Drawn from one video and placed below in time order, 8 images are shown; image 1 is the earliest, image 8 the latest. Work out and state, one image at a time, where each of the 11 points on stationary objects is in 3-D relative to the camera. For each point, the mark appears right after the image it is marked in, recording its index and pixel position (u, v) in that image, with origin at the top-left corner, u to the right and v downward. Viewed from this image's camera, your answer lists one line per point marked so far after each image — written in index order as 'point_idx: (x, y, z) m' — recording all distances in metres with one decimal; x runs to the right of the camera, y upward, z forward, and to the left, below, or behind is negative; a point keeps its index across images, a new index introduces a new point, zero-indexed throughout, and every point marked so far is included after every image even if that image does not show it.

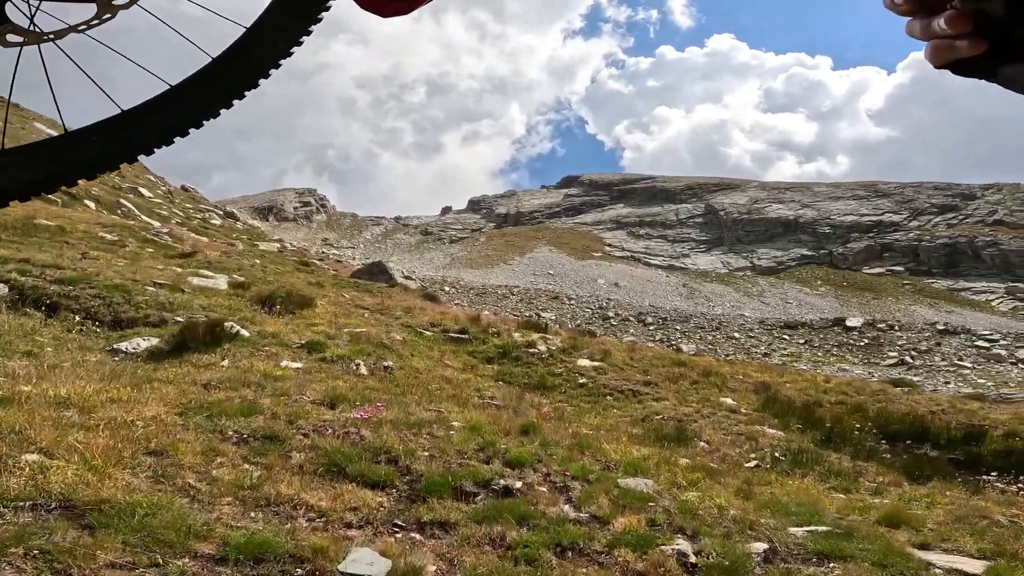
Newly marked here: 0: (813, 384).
0: (+10.0, -3.2, +17.5) m
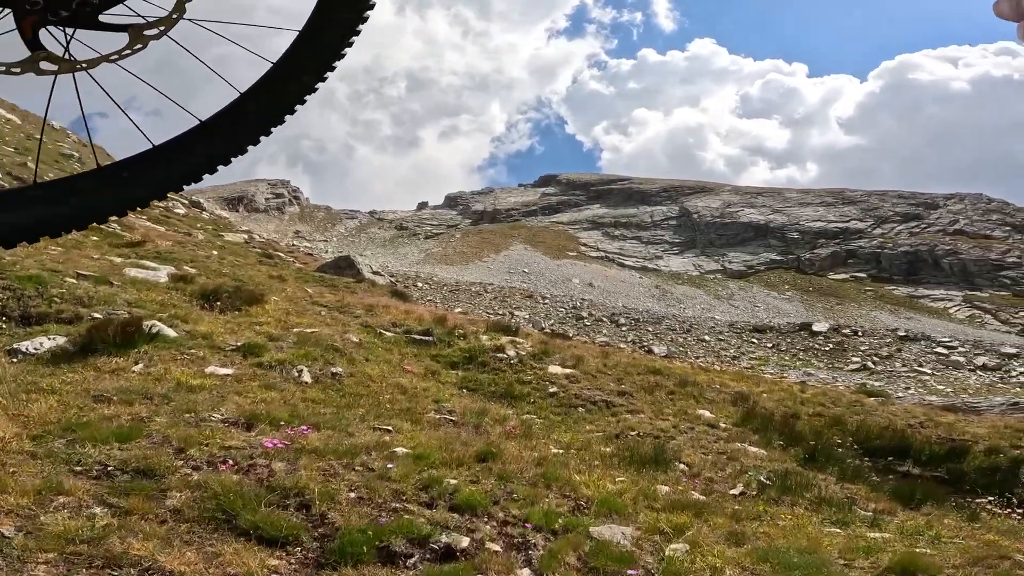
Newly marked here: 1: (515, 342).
0: (+8.9, -3.4, +16.9) m
1: (+0.1, -1.7, +16.0) m
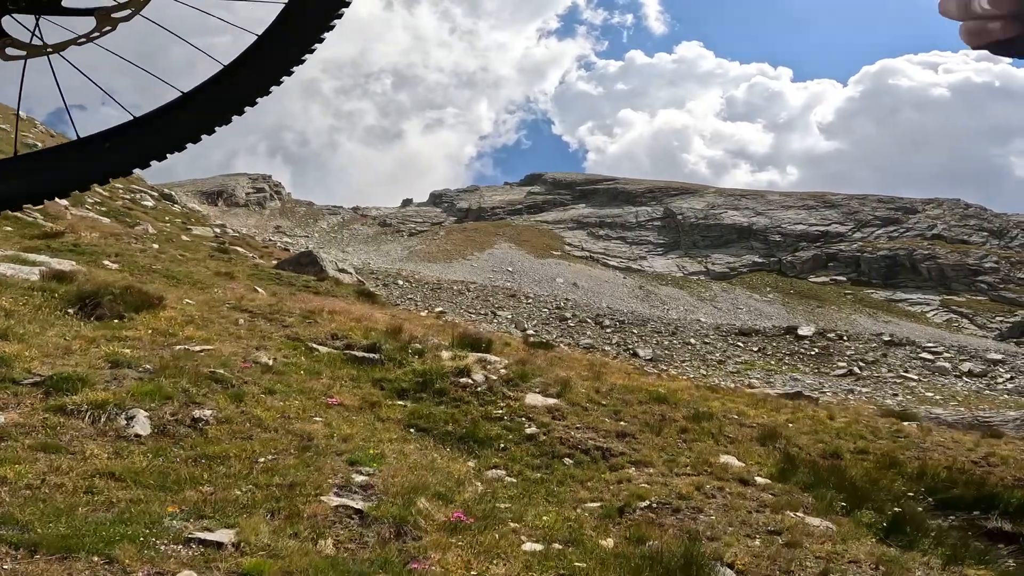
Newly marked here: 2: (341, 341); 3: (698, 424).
0: (+8.1, -3.6, +13.8) m
1: (-0.7, -1.8, +12.7) m
2: (-4.2, -1.3, +12.9) m
3: (+4.1, -3.0, +11.4) m
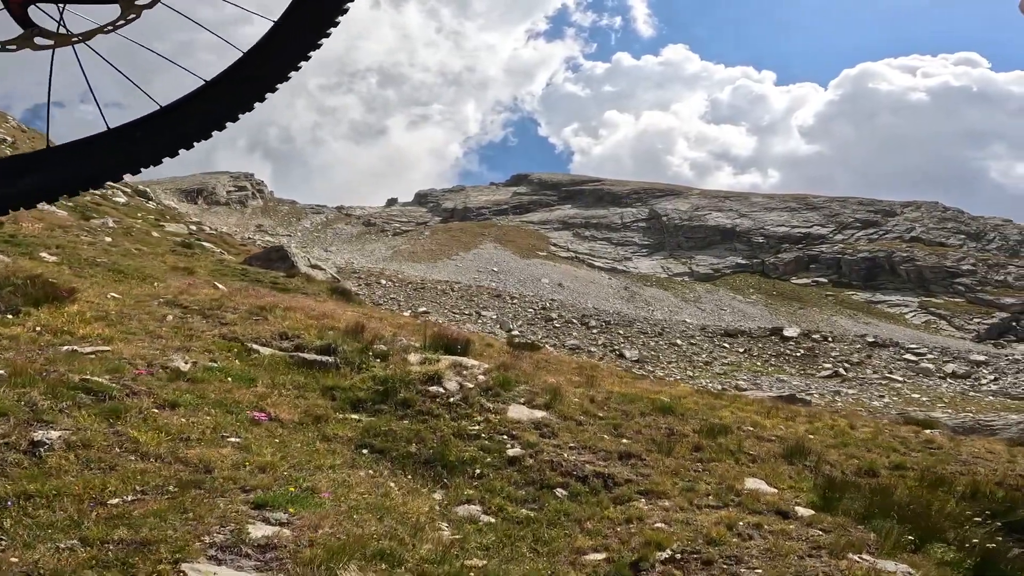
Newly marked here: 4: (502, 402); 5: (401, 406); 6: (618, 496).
0: (+7.6, -3.5, +12.2) m
1: (-1.1, -1.6, +10.7) m
2: (-4.7, -1.1, +10.9) m
3: (+3.7, -2.8, +9.6) m
4: (-0.2, -2.1, +9.6) m
5: (-1.9, -2.0, +8.9) m
6: (+1.5, -2.9, +7.2) m
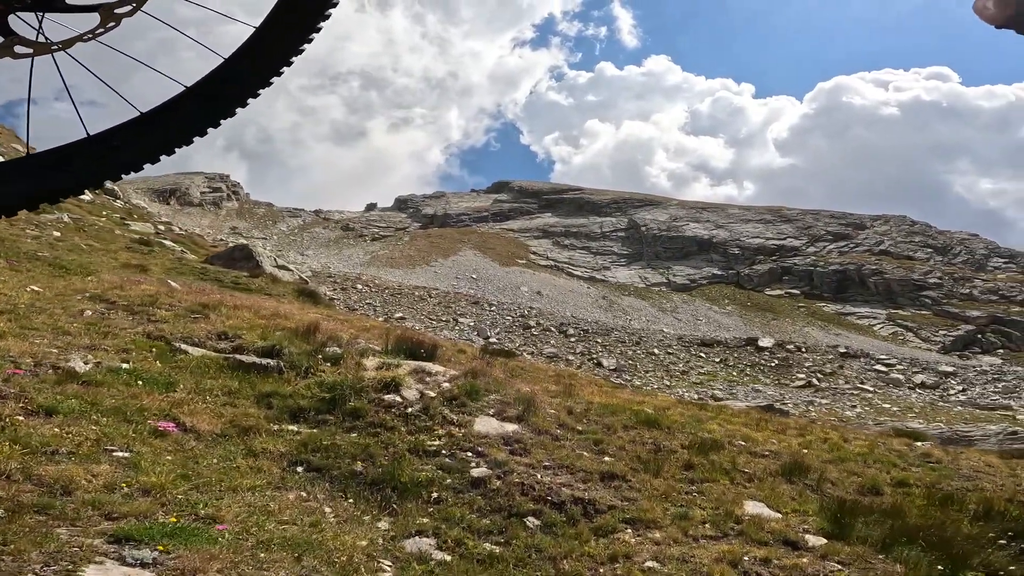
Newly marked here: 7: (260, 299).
0: (+7.0, -3.6, +11.3) m
1: (-1.7, -1.5, +9.5) m
2: (-5.2, -1.0, +9.6) m
3: (+3.2, -2.8, +8.6) m
4: (-0.7, -2.0, +8.5) m
5: (-2.4, -1.9, +7.7) m
6: (+1.0, -2.8, +6.1) m
7: (-9.2, -0.4, +18.9) m
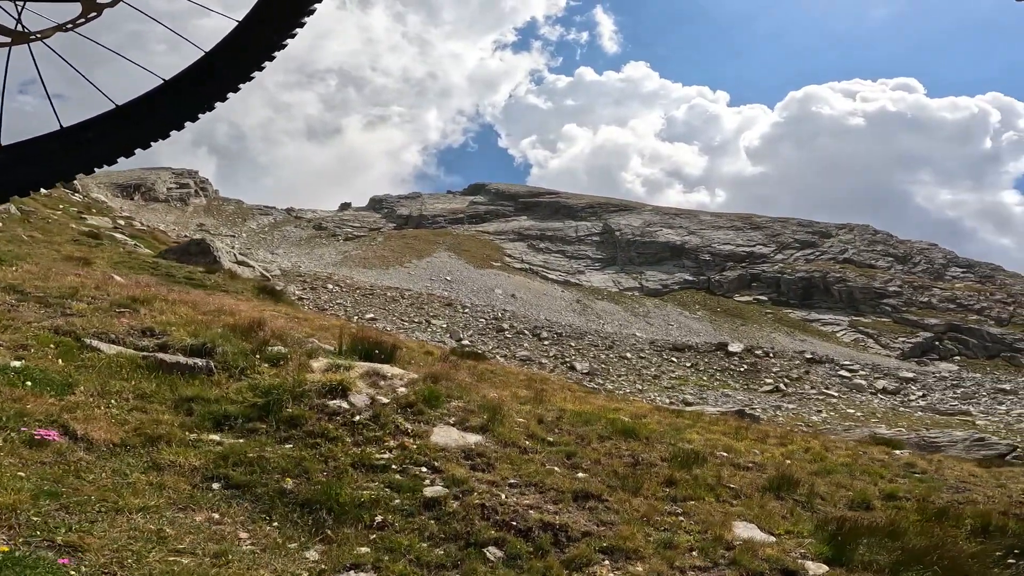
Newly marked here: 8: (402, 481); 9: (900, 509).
0: (+6.3, -3.6, +10.7) m
1: (-2.2, -1.4, +8.5) m
2: (-5.8, -0.8, +8.4) m
3: (+2.6, -2.8, +7.8) m
4: (-1.2, -1.9, +7.5) m
5: (-2.9, -1.8, +6.7) m
6: (+0.6, -2.7, +5.2) m
7: (-10.2, -0.2, +17.5) m
8: (-1.3, -2.2, +6.0) m
9: (+6.4, -3.6, +8.5) m
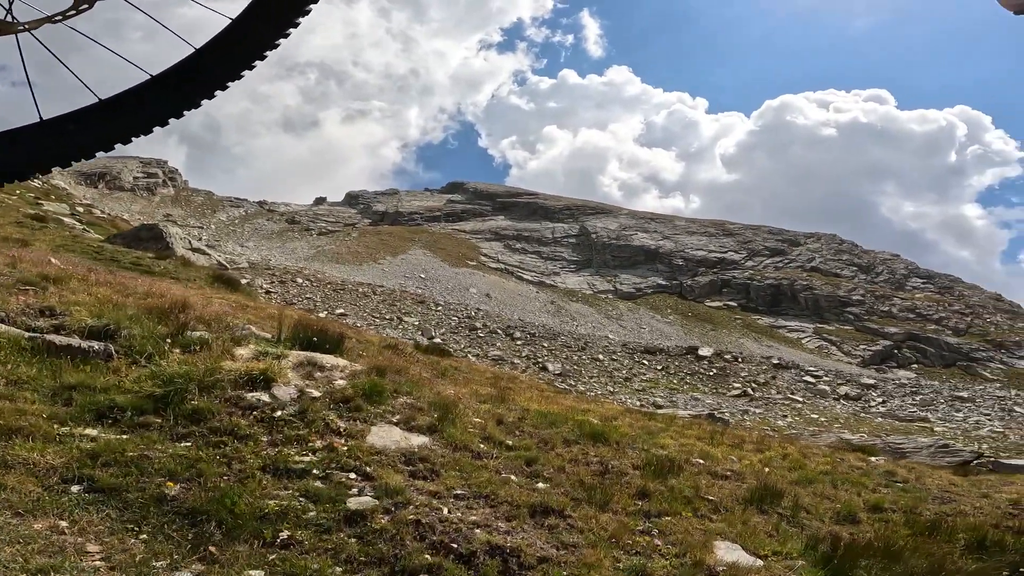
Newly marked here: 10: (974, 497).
0: (+5.5, -3.5, +10.0) m
1: (-2.9, -1.1, +7.4) m
2: (-6.4, -0.5, +7.1) m
3: (+2.0, -2.6, +6.9) m
4: (-1.8, -1.7, +6.4) m
5: (-3.4, -1.5, +5.5) m
6: (+0.1, -2.5, +4.2) m
7: (-11.2, +0.3, +16.0) m
8: (-1.8, -2.0, +5.0) m
9: (+5.7, -3.6, +7.8) m
10: (+8.9, -4.1, +10.0) m
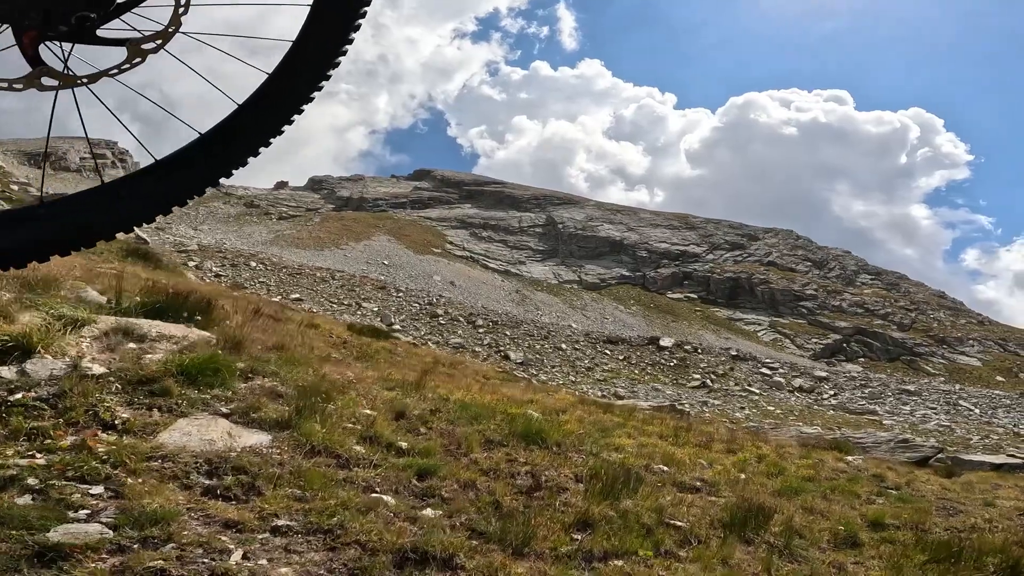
0: (+4.2, -3.0, +8.3) m
1: (-3.9, -0.5, +5.1) m
2: (-7.4, +0.2, +4.6) m
3: (+0.9, -2.1, +5.0) m
4: (-2.8, -1.1, +4.2) m
5: (-4.3, -0.9, +3.2) m
6: (-0.8, -2.0, +2.2) m
7: (-12.7, +1.3, +13.1) m
8: (-2.7, -1.4, +2.8) m
9: (+4.5, -3.1, +6.1) m
10: (+7.6, -3.6, +8.5) m
